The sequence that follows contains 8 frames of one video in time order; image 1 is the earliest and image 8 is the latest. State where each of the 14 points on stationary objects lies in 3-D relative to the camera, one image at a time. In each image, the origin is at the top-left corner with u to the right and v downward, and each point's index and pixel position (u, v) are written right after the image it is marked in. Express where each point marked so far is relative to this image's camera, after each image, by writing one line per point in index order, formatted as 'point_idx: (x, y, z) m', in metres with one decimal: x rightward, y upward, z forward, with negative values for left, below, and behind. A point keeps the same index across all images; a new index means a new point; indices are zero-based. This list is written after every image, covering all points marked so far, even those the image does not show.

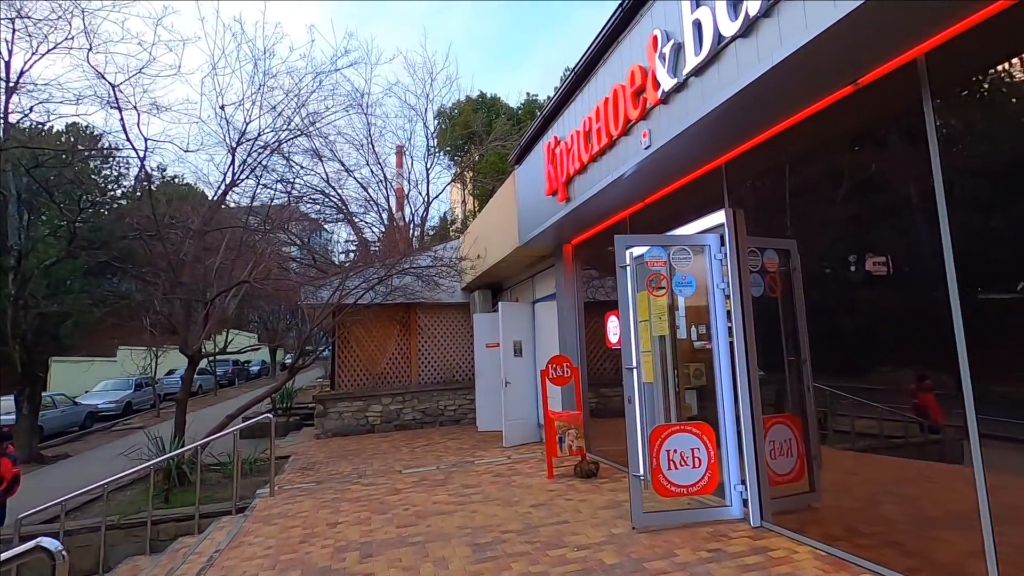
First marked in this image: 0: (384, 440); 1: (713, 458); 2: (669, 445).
0: (-2.5, -2.9, +10.2) m
1: (+1.6, -1.3, +4.2) m
2: (+1.2, -1.2, +4.1) m
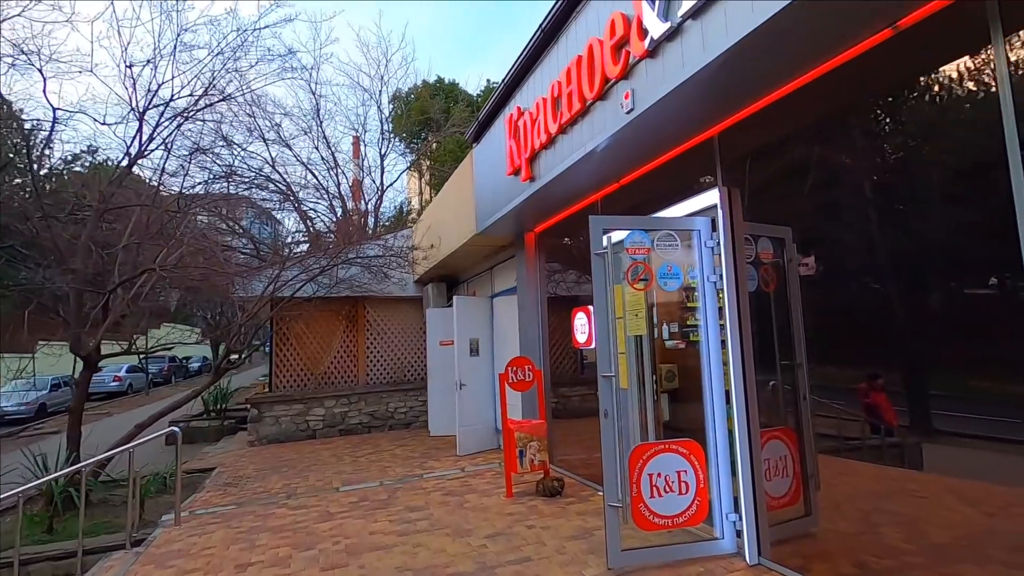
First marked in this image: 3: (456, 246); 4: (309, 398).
0: (-3.3, -2.8, +9.3) m
1: (+1.2, -1.3, +3.5) m
2: (+0.9, -1.2, +3.4) m
3: (-0.8, +0.6, +8.0) m
4: (-3.8, -2.1, +10.1) m
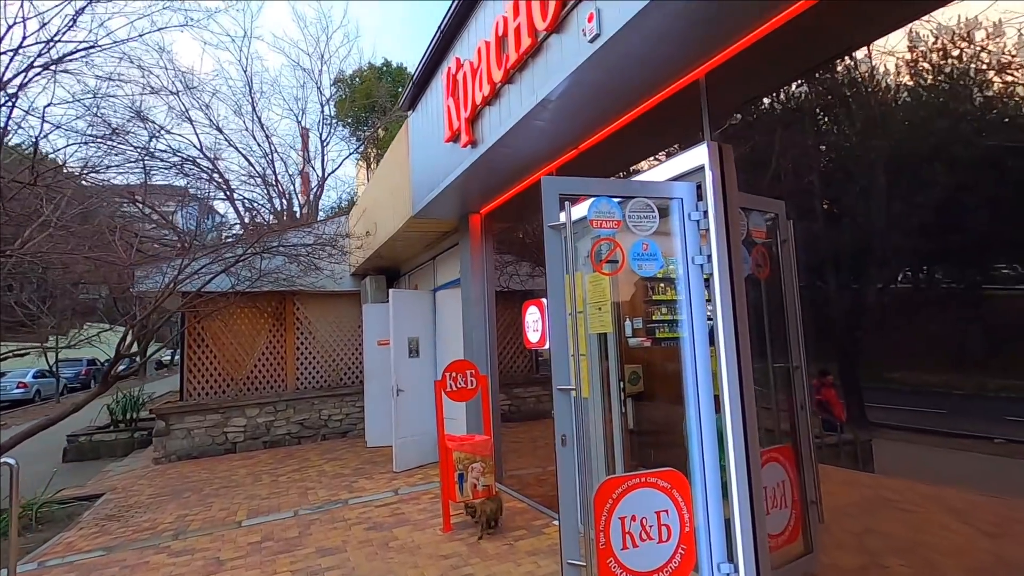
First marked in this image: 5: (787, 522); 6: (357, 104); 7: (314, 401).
0: (-4.1, -2.6, +8.1) m
1: (+0.9, -1.2, +2.7) m
2: (+0.5, -1.1, +2.6) m
3: (-1.5, +0.7, +7.0) m
4: (-4.7, -2.0, +8.9) m
5: (+1.6, -1.4, +3.1) m
6: (-5.0, +6.0, +17.3) m
7: (-3.5, -2.0, +9.4) m
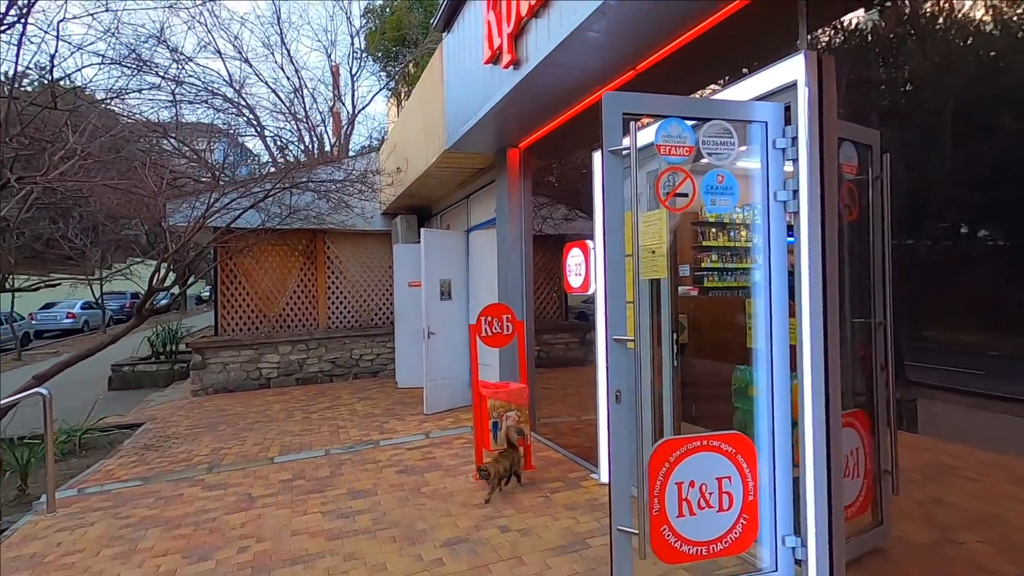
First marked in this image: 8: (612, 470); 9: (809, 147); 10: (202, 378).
0: (-3.6, -1.7, +8.2) m
1: (+1.1, -0.9, +2.4) m
2: (+0.7, -0.8, +2.3) m
3: (-1.1, +1.5, +6.6) m
4: (-4.2, -0.9, +8.9) m
5: (+1.8, -1.1, +2.8) m
6: (-3.8, +7.8, +16.5) m
7: (-2.9, -0.9, +9.4) m
8: (+0.4, -0.8, +2.3) m
9: (+1.3, +0.6, +2.4) m
10: (-5.0, -1.5, +8.7) m
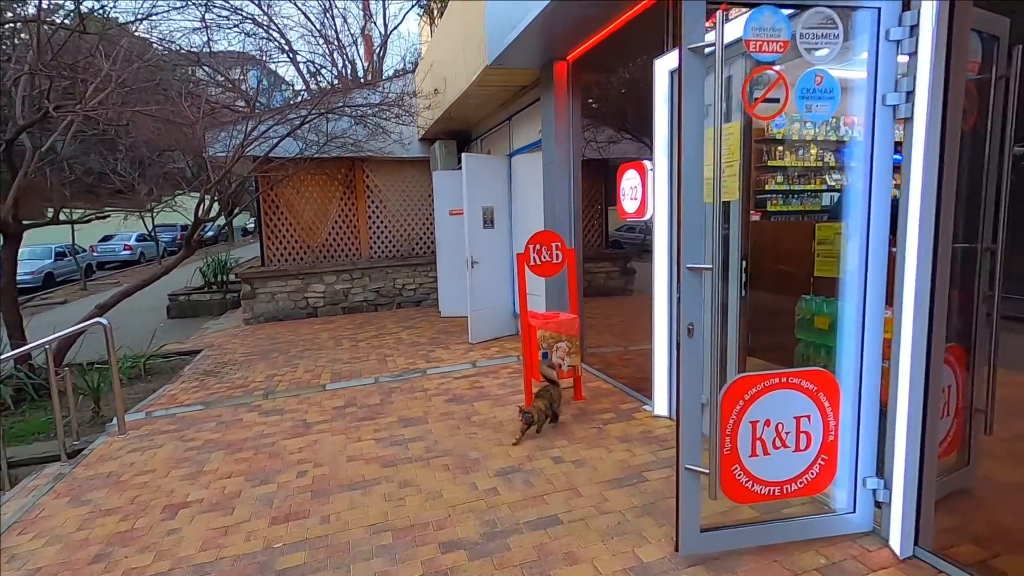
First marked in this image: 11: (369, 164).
0: (-2.9, -0.6, +8.4) m
1: (+1.3, -0.6, +2.3) m
2: (+1.0, -0.5, +2.2) m
3: (-0.5, +2.3, +6.2) m
4: (-3.5, +0.2, +9.1) m
5: (+2.1, -0.7, +2.6) m
6: (-2.7, +9.9, +15.4) m
7: (-2.2, +0.3, +9.4) m
8: (+0.7, -0.5, +2.1) m
9: (+1.6, +0.9, +2.0) m
10: (-4.3, -0.3, +8.9) m
11: (-2.6, +2.2, +9.6) m
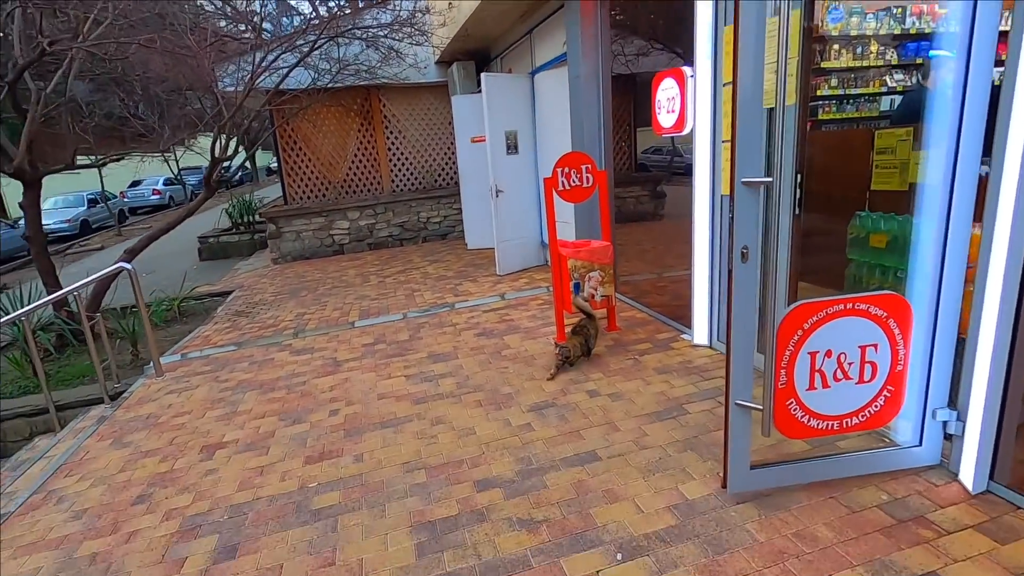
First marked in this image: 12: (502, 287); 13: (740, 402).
0: (-2.5, +0.4, +8.3) m
1: (+1.5, -0.3, +2.0) m
2: (+1.1, -0.2, +2.0) m
3: (-0.3, +3.1, +5.7) m
4: (-3.0, +1.3, +8.9) m
5: (+2.2, -0.3, +2.4) m
6: (-2.3, +11.7, +13.9) m
7: (-1.7, +1.4, +9.2) m
8: (+0.8, -0.2, +1.9) m
9: (+1.6, +1.2, +1.6) m
10: (-3.8, +0.7, +8.9) m
11: (-2.2, +3.3, +9.1) m
12: (-0.1, 0.0, +5.8) m
13: (+0.8, -0.4, +2.0) m
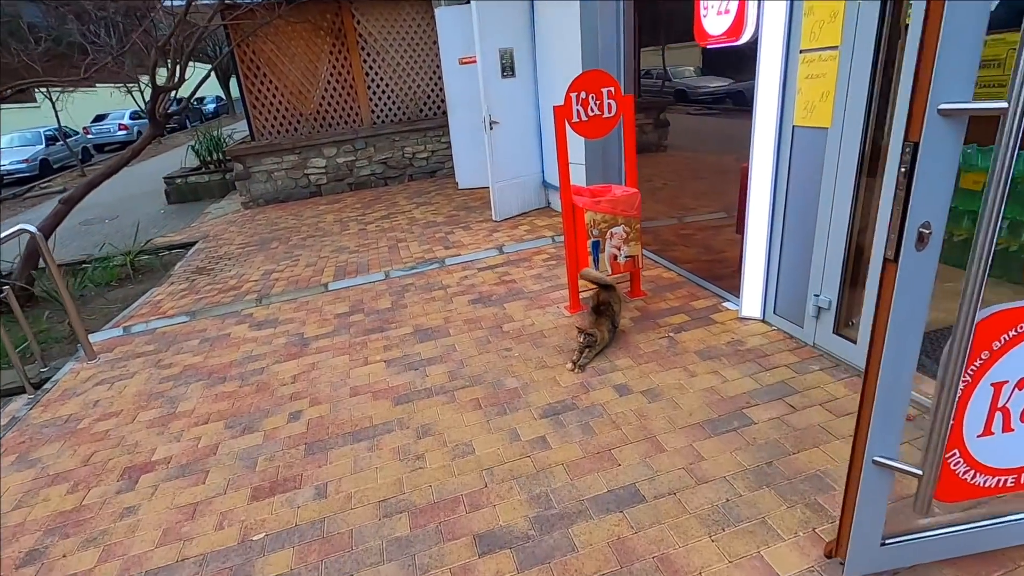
0: (-2.5, +1.1, +7.5) m
1: (+1.5, -0.3, +1.3) m
2: (+1.1, -0.2, +1.2) m
3: (-0.4, +3.5, +4.5) m
4: (-3.1, +2.1, +7.9) m
5: (+2.3, -0.2, +1.7) m
6: (-2.6, +13.1, +11.6) m
7: (-1.8, +2.3, +8.2) m
8: (+0.8, -0.2, +1.2) m
9: (+1.6, +1.2, +0.7) m
10: (-3.9, +1.5, +8.0) m
11: (-2.3, +4.2, +7.9) m
12: (-0.1, +0.5, +5.0) m
13: (+0.9, -0.4, +1.3) m
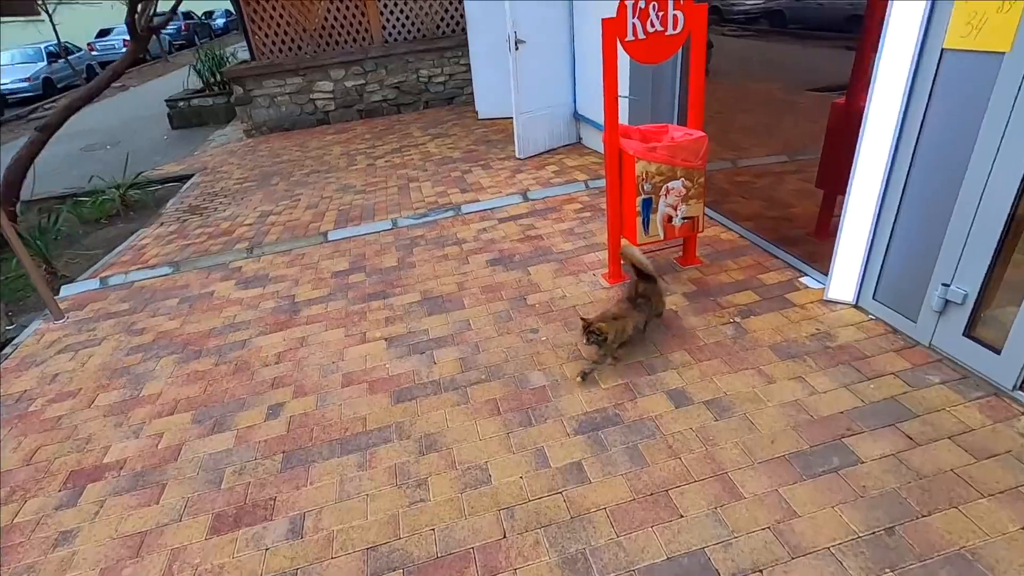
0: (-2.2, +1.9, +6.8) m
1: (+1.6, -0.4, +0.8) m
2: (+1.2, -0.3, +0.7) m
3: (-0.1, +3.8, +3.5) m
4: (-2.7, +2.9, +7.2) m
5: (+2.4, -0.3, +1.1) m
6: (-1.9, +14.3, +9.4) m
7: (-1.4, +3.2, +7.4) m
8: (+0.9, -0.3, +0.7) m
9: (+1.7, +1.0, -0.1) m
10: (-3.6, +2.3, +7.3) m
11: (-1.9, +5.0, +6.8) m
12: (+0.1, +0.9, +4.4) m
13: (+0.9, -0.5, +0.8) m
